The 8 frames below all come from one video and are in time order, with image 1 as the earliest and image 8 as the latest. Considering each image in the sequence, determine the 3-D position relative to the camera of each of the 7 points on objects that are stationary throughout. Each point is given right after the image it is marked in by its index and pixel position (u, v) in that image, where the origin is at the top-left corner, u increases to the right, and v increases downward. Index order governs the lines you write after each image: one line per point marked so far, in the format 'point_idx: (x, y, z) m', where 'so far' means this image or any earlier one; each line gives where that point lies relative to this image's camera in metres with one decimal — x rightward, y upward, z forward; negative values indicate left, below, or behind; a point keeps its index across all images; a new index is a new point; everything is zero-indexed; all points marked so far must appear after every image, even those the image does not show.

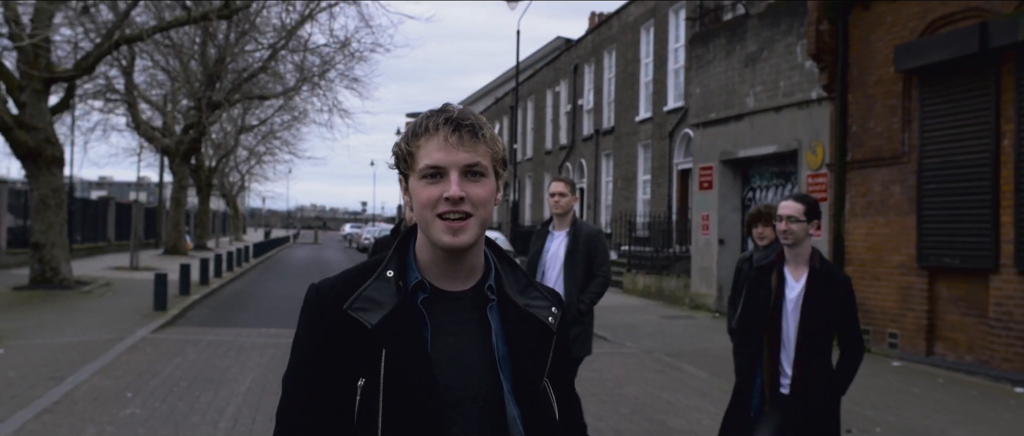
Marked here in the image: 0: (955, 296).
0: (+4.8, -0.8, +10.6) m
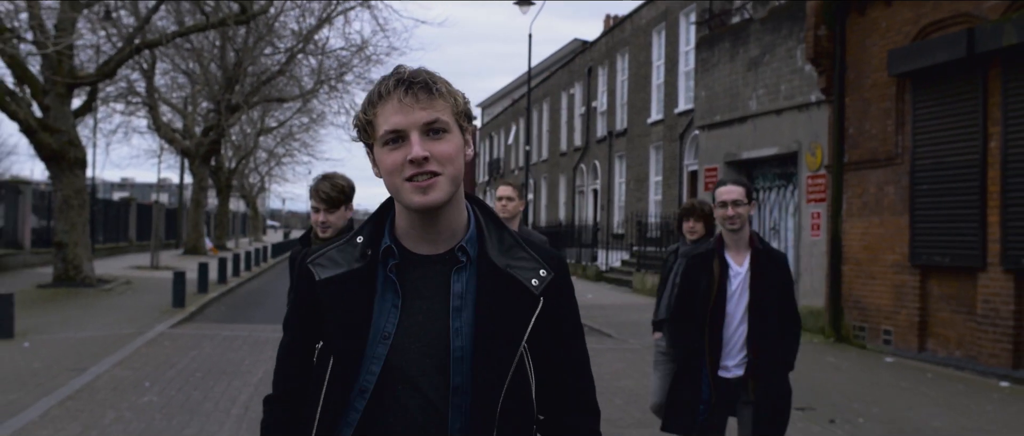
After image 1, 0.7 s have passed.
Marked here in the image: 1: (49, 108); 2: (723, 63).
0: (+4.9, -0.8, +10.9) m
1: (-9.1, +2.2, +19.1) m
2: (+3.6, +2.6, +16.5) m
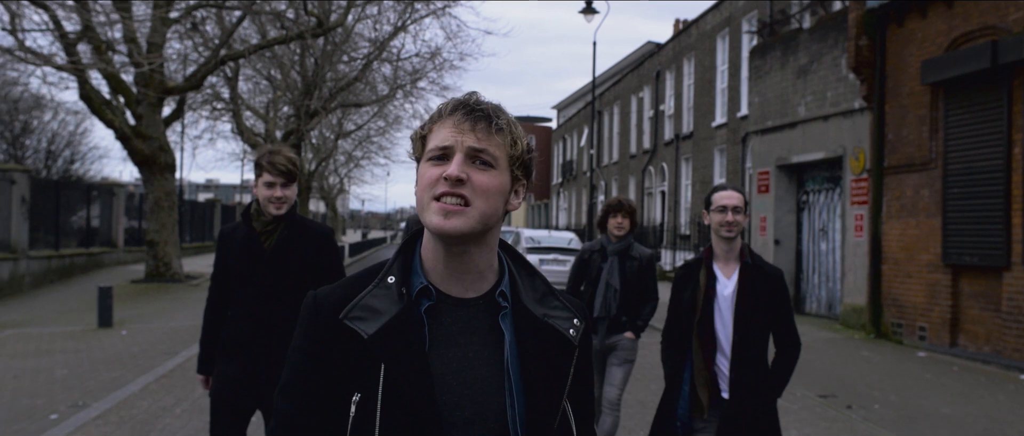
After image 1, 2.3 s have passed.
0: (+5.5, -0.9, +11.4) m
1: (-7.8, +2.2, +20.7) m
2: (+4.6, +2.6, +17.2) m
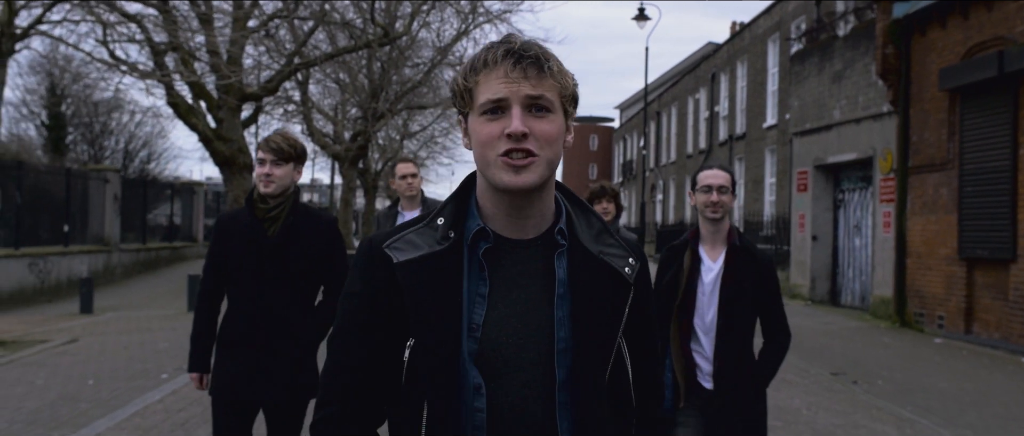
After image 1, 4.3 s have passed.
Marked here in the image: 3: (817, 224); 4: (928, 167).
0: (+6.0, -0.8, +12.3) m
1: (-6.6, +2.3, +22.5) m
2: (+5.6, +2.6, +18.1) m
3: (+5.6, -0.1, +17.9) m
4: (+5.8, +0.7, +13.7) m
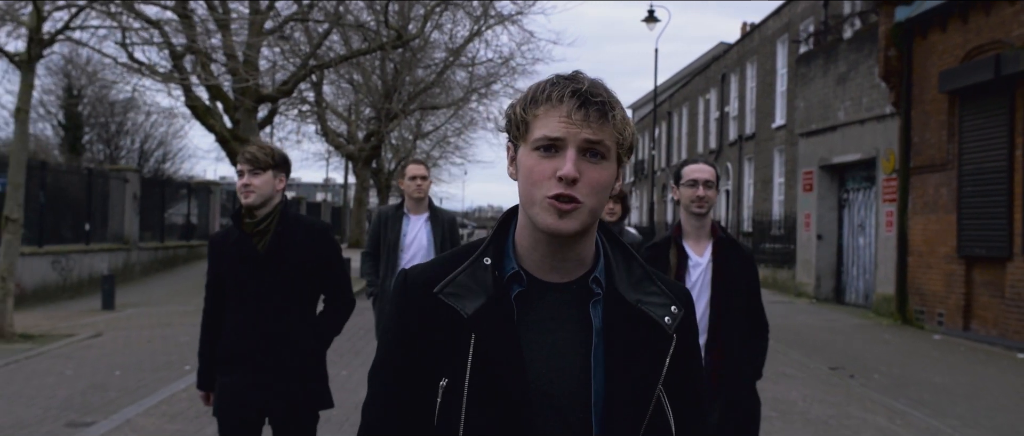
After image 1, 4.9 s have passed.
0: (+6.1, -0.8, +12.6) m
1: (-6.4, +2.3, +22.9) m
2: (+5.8, +2.7, +18.4) m
3: (+5.8, -0.1, +18.2) m
4: (+6.0, +0.7, +14.0) m
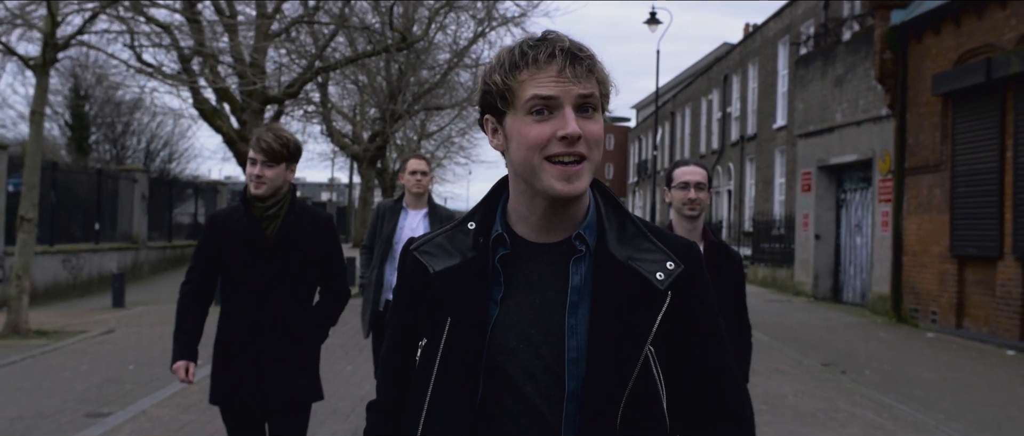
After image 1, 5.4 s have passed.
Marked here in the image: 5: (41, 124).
0: (+6.2, -0.8, +12.9) m
1: (-6.3, +2.3, +23.2) m
2: (+5.8, +2.7, +18.7) m
3: (+5.8, -0.1, +18.5) m
4: (+6.0, +0.7, +14.2) m
5: (-5.7, +1.1, +11.7) m
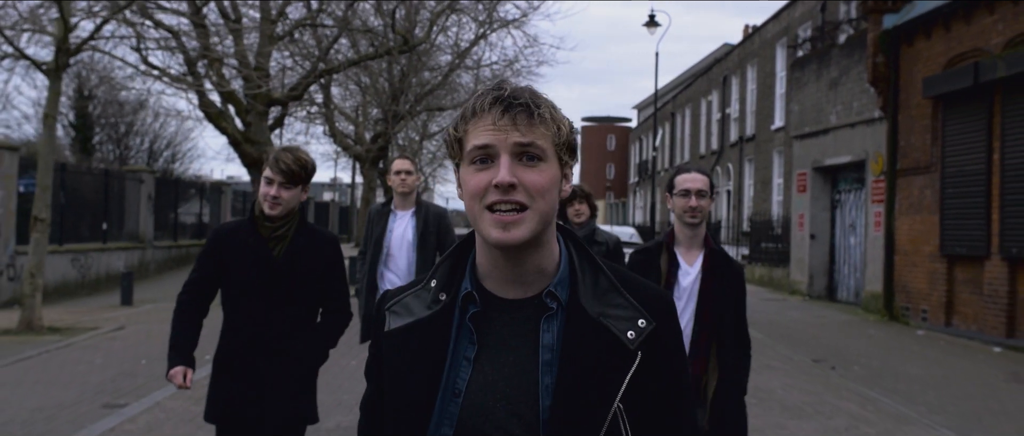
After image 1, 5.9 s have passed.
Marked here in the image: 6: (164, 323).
0: (+6.2, -0.8, +13.2) m
1: (-6.3, +2.3, +23.6) m
2: (+5.8, +2.7, +19.0) m
3: (+5.9, -0.1, +18.8) m
4: (+6.0, +0.7, +14.5) m
5: (-5.7, +1.1, +12.1) m
6: (-4.9, -1.5, +13.8) m
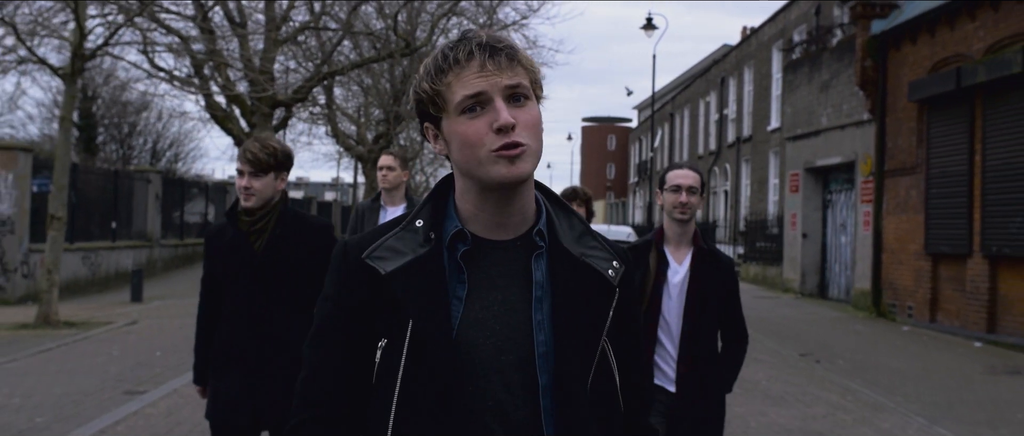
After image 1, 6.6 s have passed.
0: (+6.1, -0.8, +13.7) m
1: (-6.3, +2.3, +24.1) m
2: (+5.8, +2.7, +19.4) m
3: (+5.8, -0.1, +19.3) m
4: (+6.0, +0.7, +15.0) m
5: (-5.7, +1.1, +12.5) m
6: (-5.0, -1.5, +14.3) m
